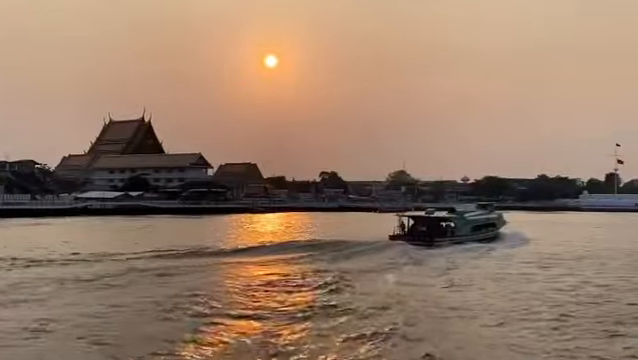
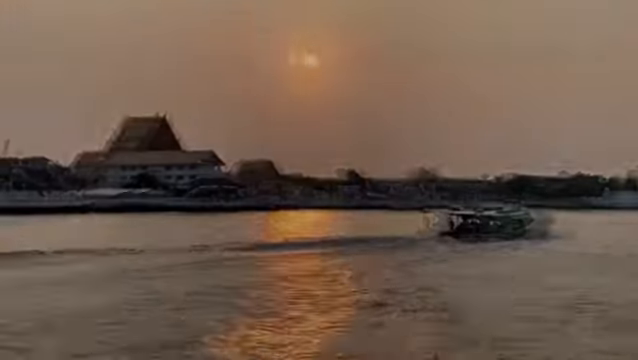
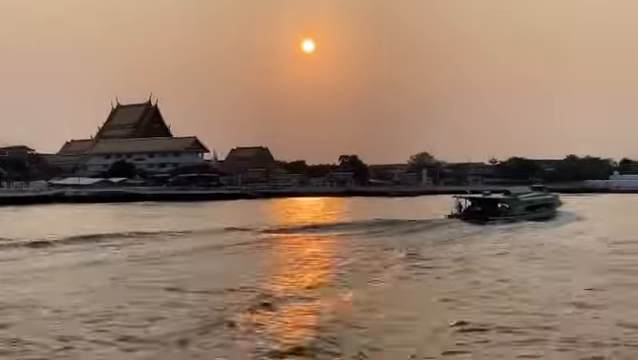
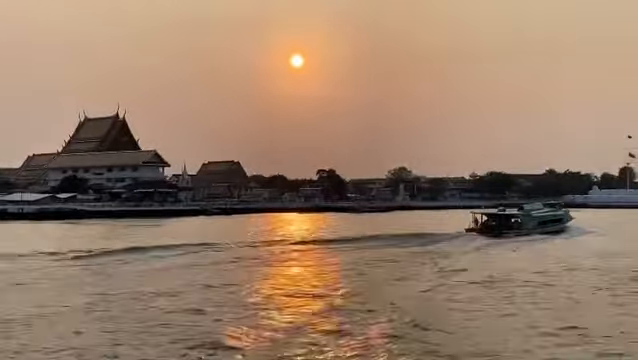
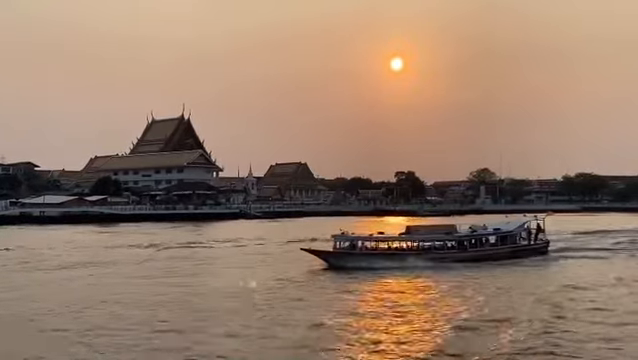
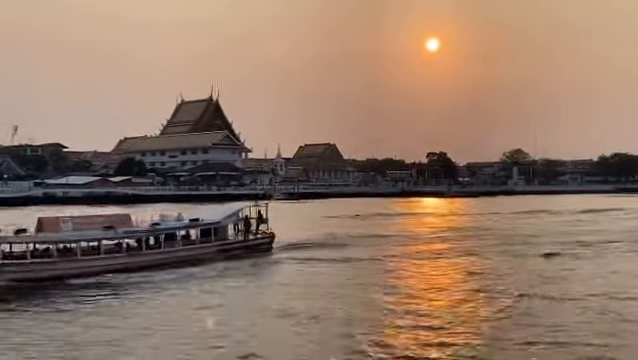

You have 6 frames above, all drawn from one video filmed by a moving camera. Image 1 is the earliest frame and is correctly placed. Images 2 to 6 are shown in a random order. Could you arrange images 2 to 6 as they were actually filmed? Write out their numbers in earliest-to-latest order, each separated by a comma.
2, 3, 4, 5, 6
